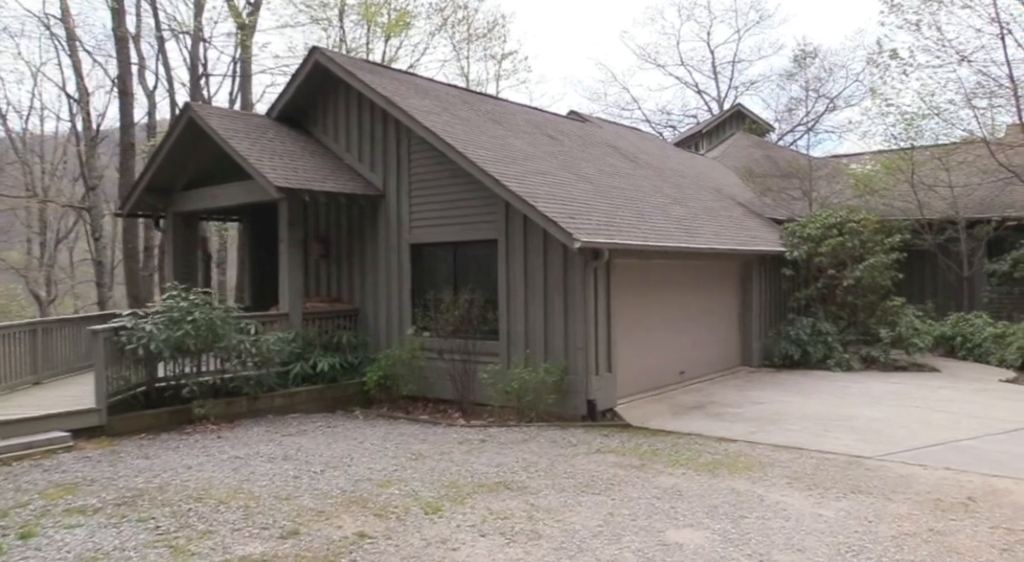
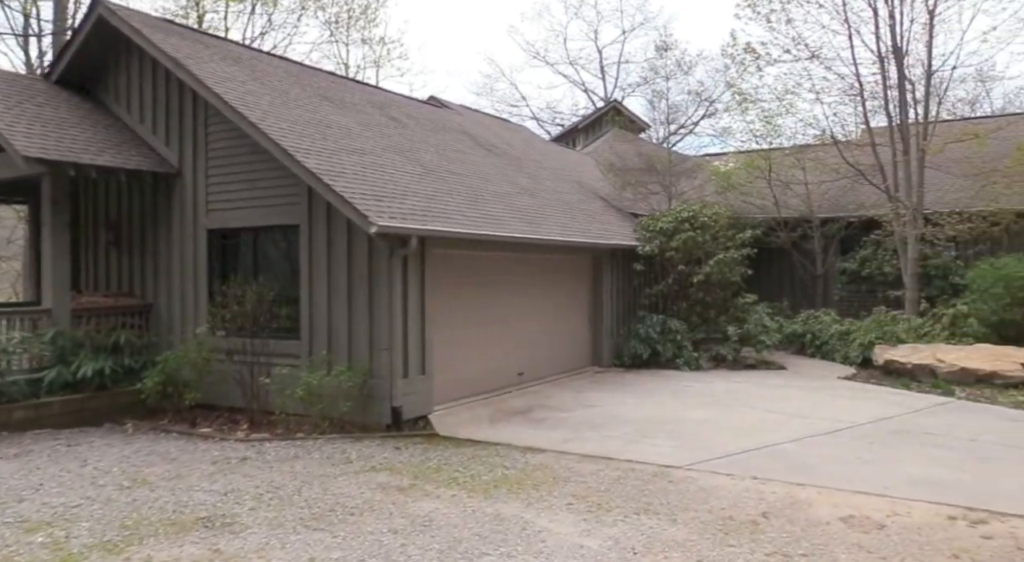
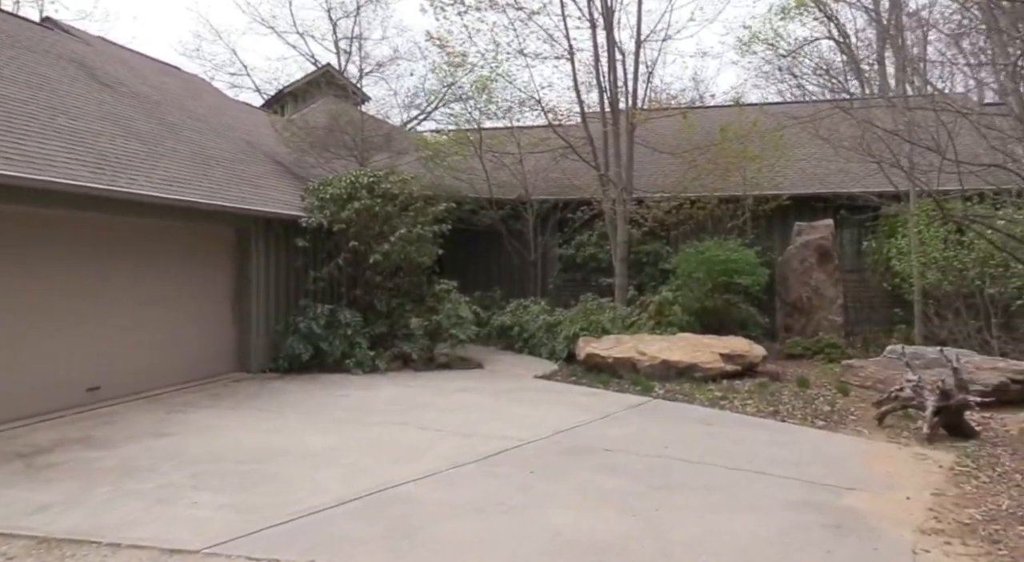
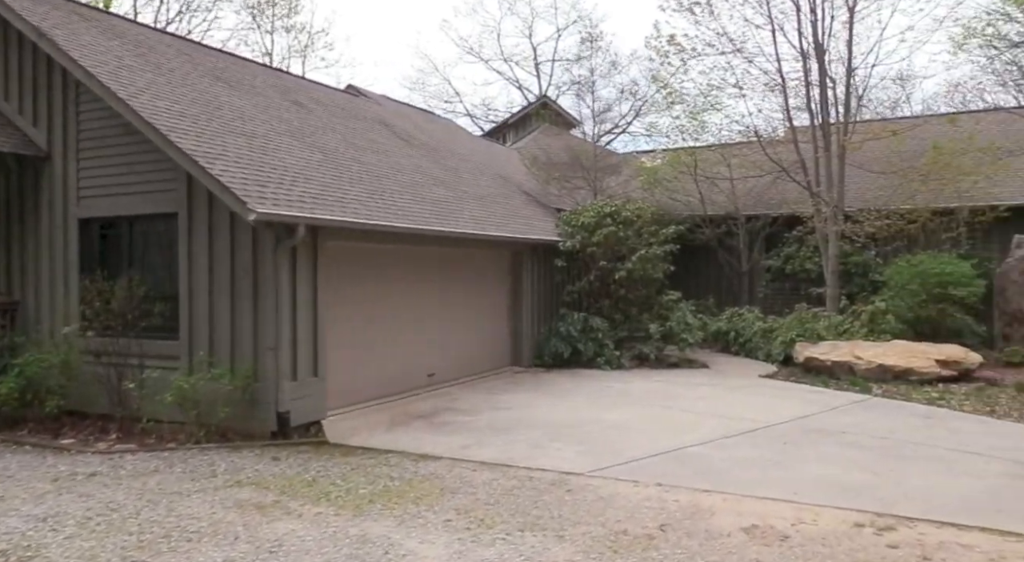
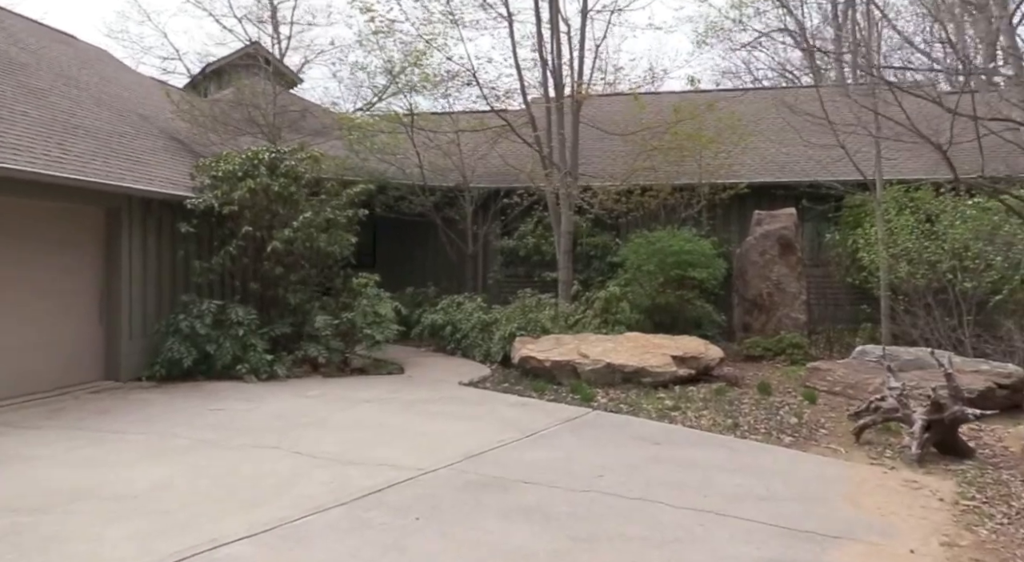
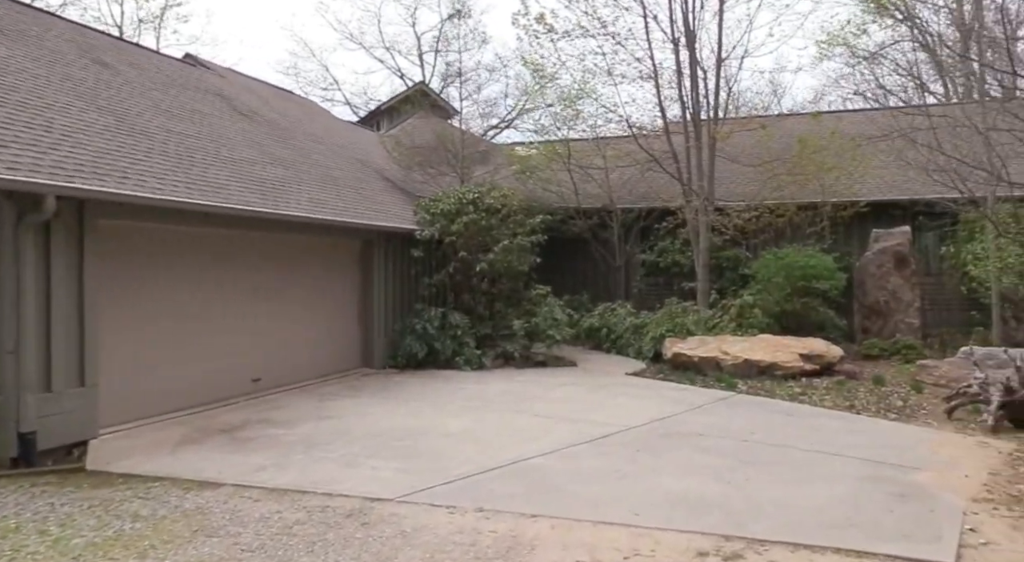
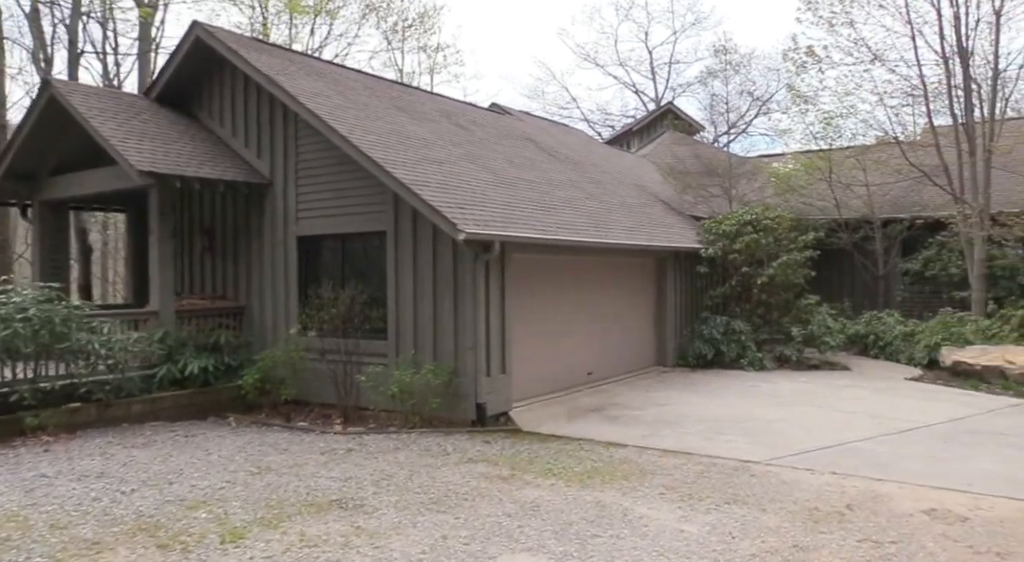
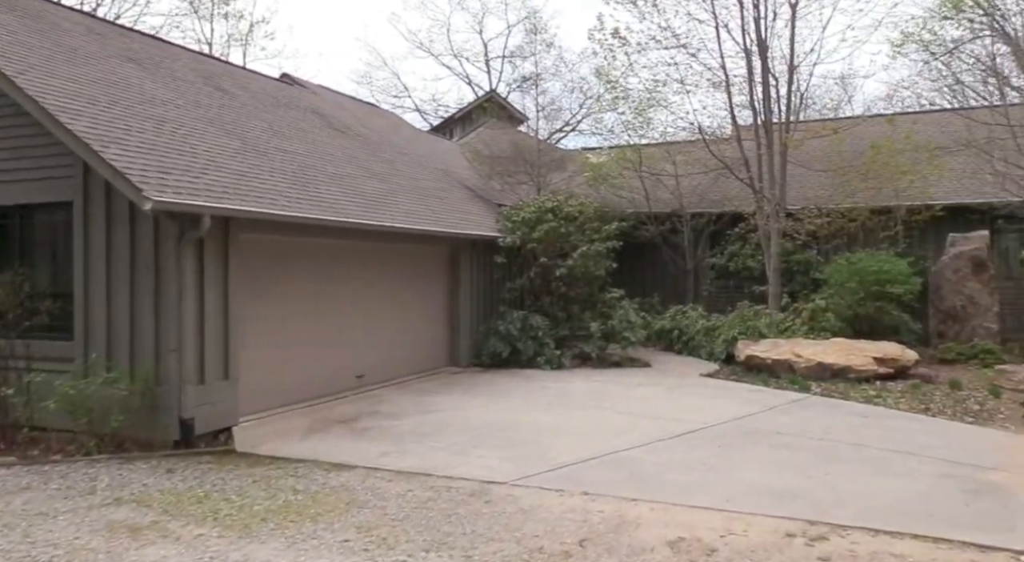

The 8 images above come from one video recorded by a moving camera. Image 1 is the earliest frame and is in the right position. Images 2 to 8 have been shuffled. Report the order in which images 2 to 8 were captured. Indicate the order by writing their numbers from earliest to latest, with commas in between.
7, 2, 4, 8, 6, 3, 5
